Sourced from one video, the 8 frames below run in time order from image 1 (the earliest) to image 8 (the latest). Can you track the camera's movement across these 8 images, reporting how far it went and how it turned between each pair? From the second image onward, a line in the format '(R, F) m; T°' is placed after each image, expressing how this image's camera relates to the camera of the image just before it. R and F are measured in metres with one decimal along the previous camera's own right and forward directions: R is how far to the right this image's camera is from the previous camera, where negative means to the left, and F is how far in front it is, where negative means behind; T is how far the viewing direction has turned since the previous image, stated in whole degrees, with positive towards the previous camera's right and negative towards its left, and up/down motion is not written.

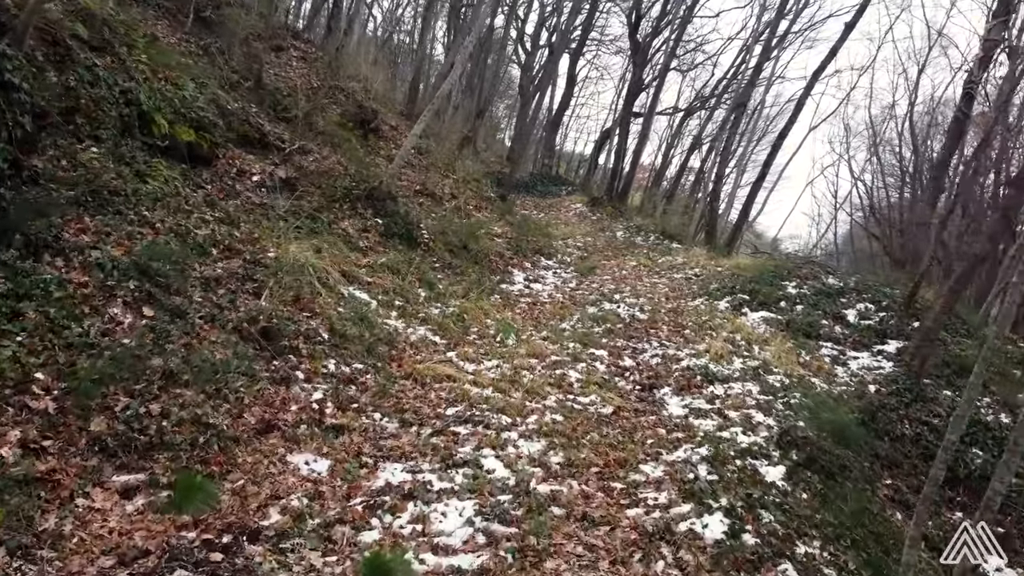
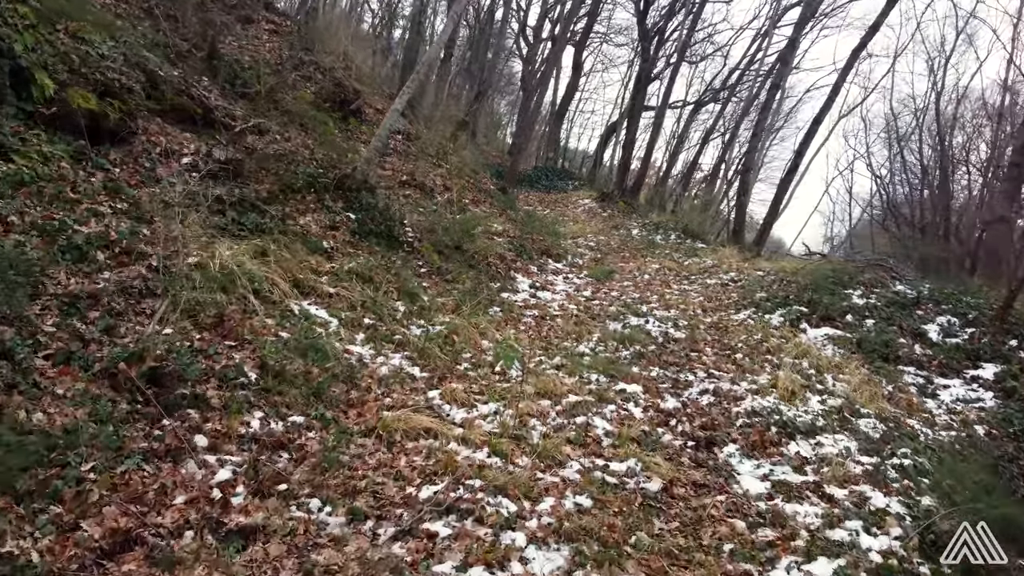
(0.0, +2.3) m; 0°
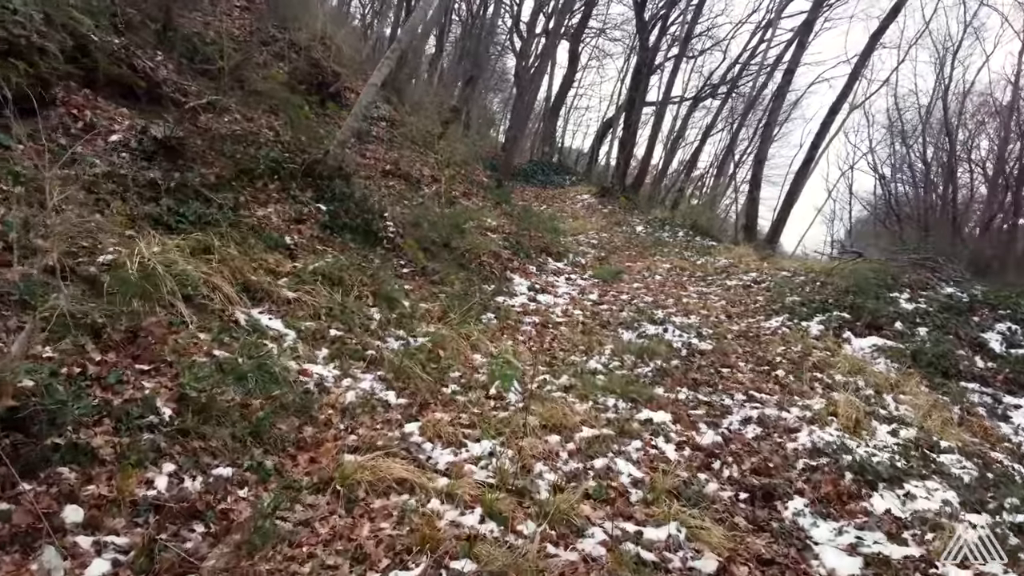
(0.0, +1.4) m; +1°
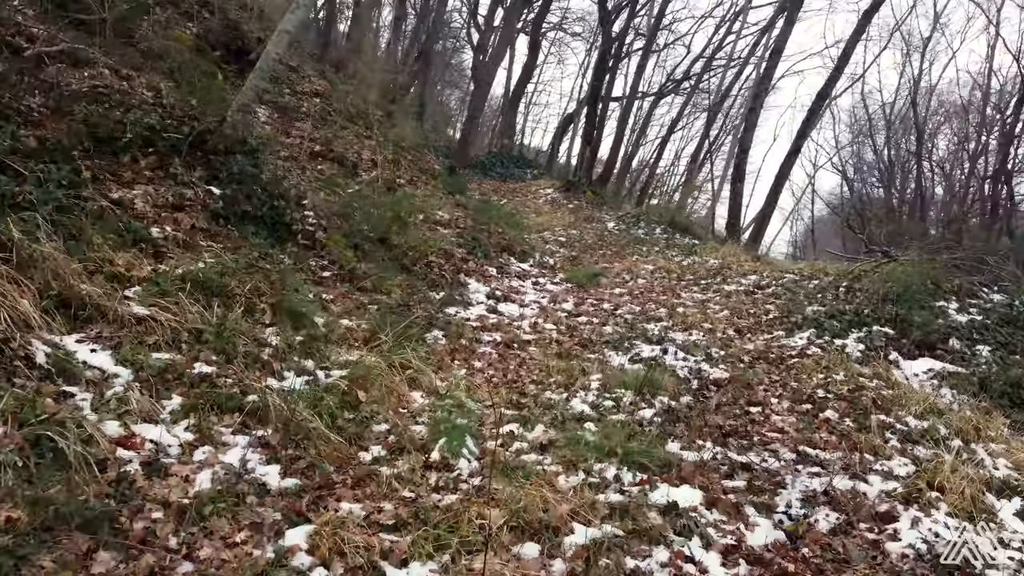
(0.0, +2.0) m; +3°
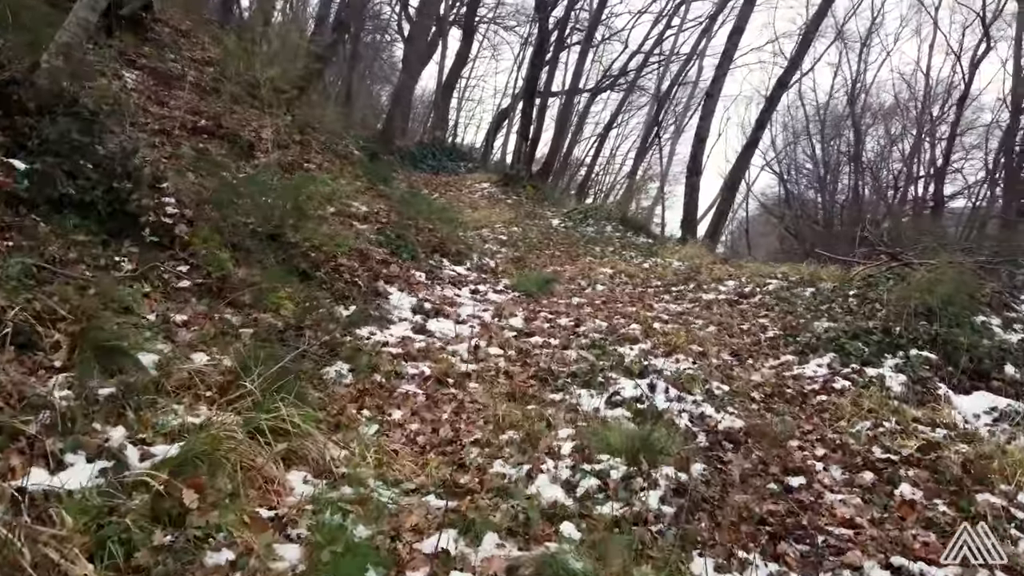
(0.0, +1.8) m; +5°
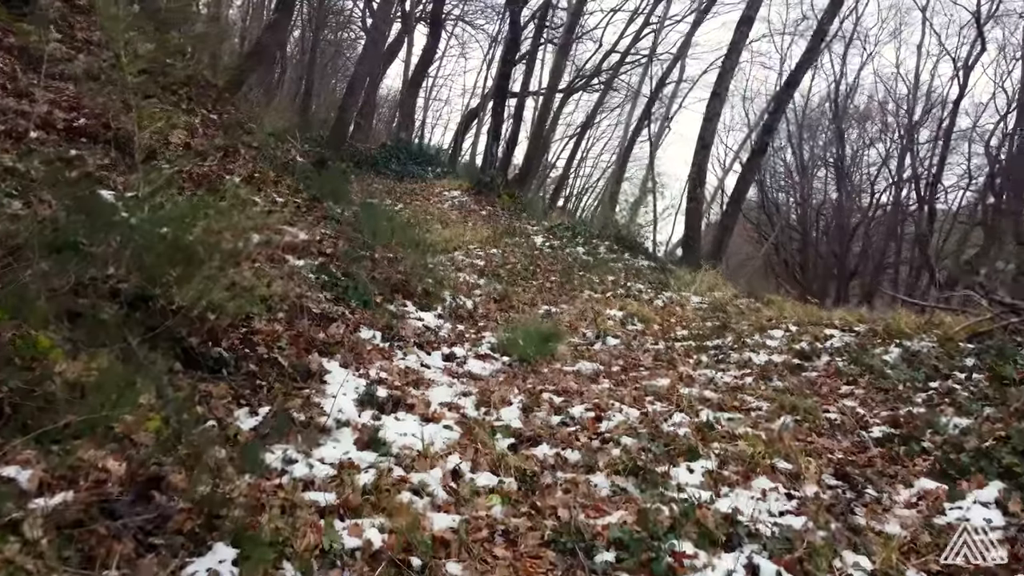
(-0.1, +2.0) m; +2°
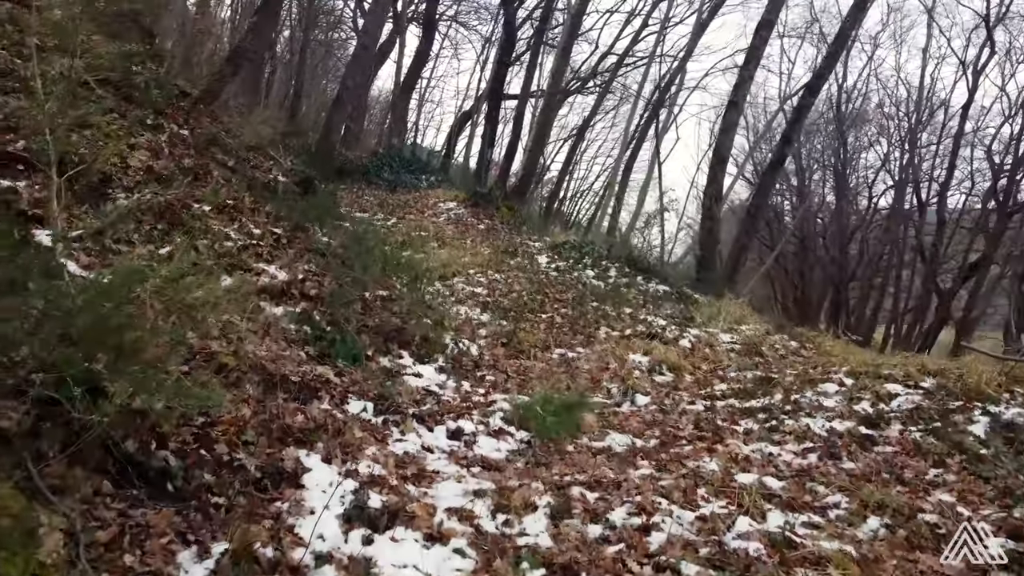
(-0.2, +0.9) m; +1°
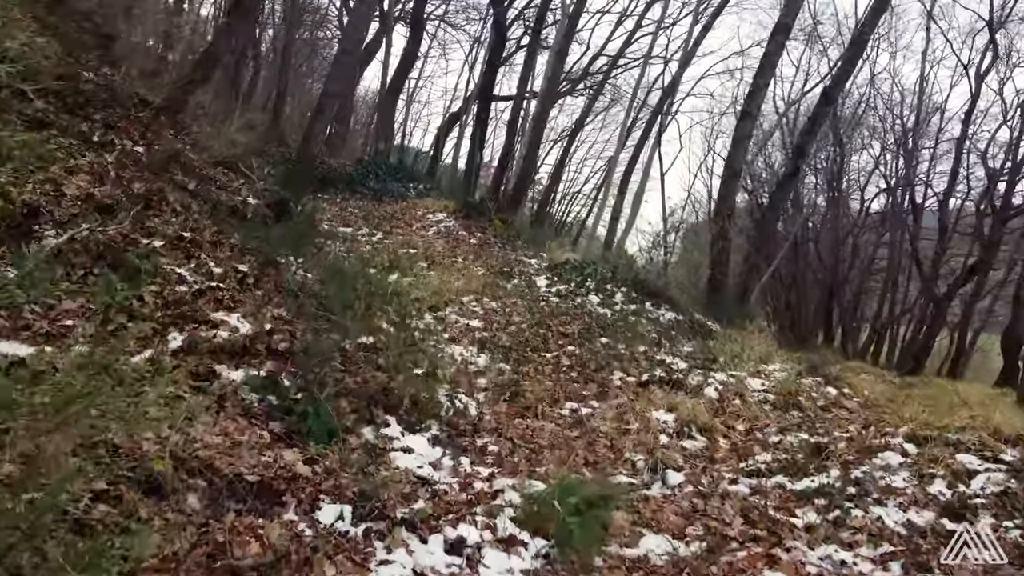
(-0.1, +0.9) m; +1°
